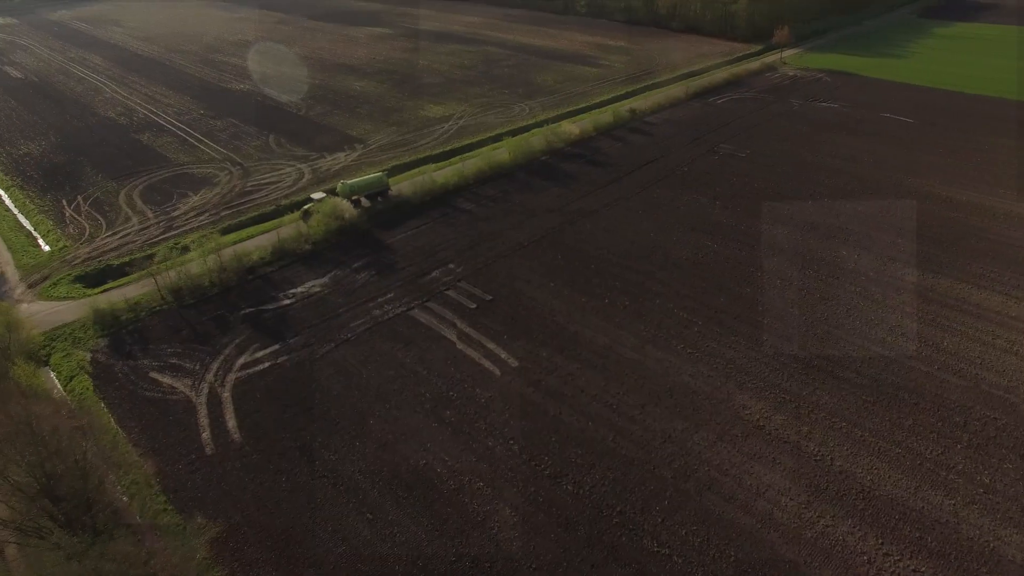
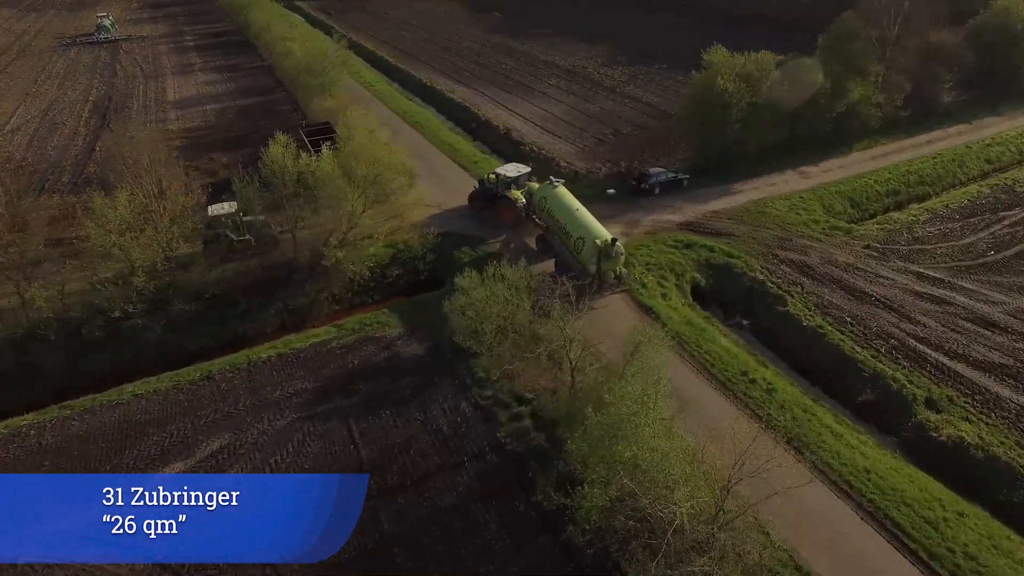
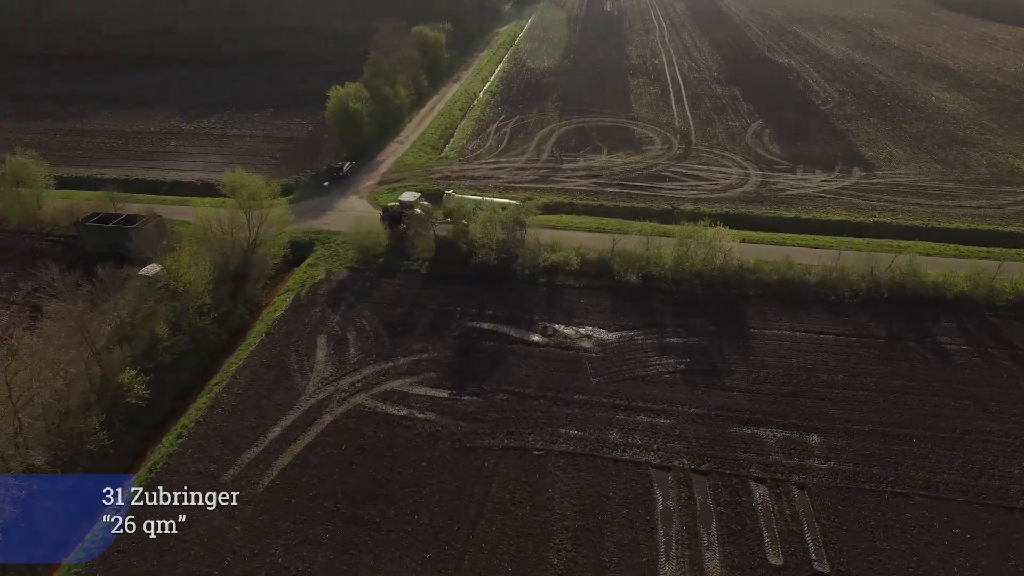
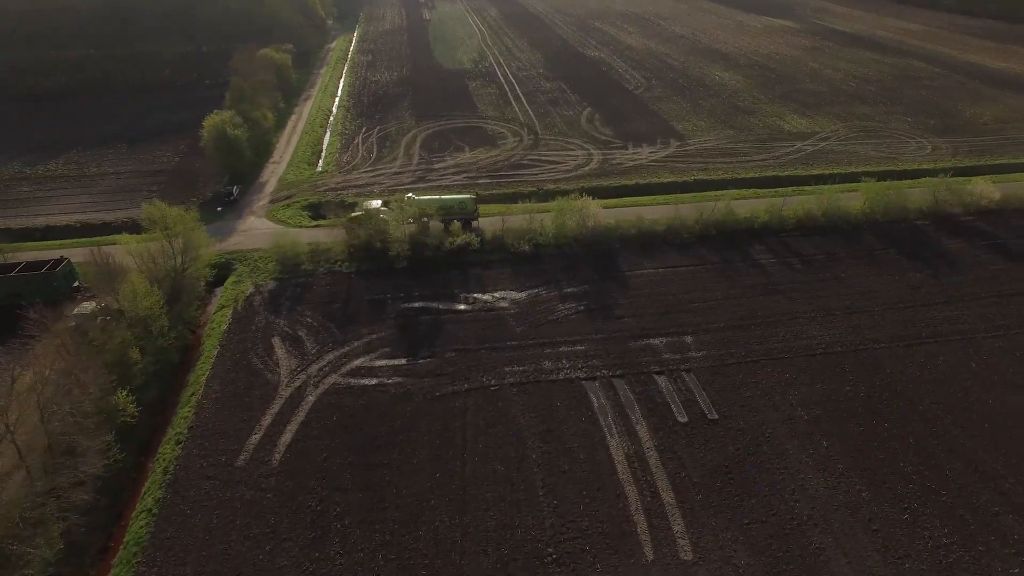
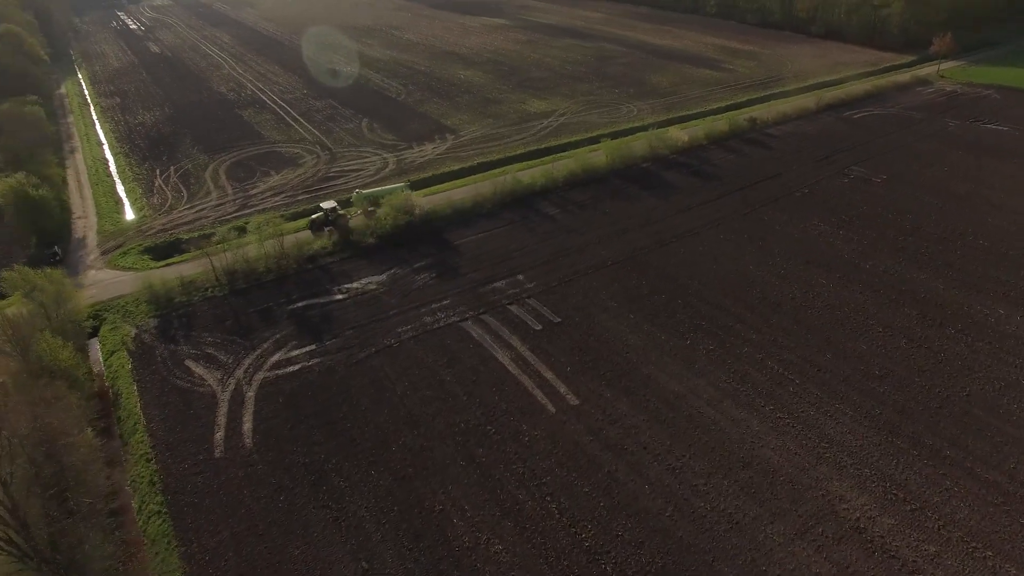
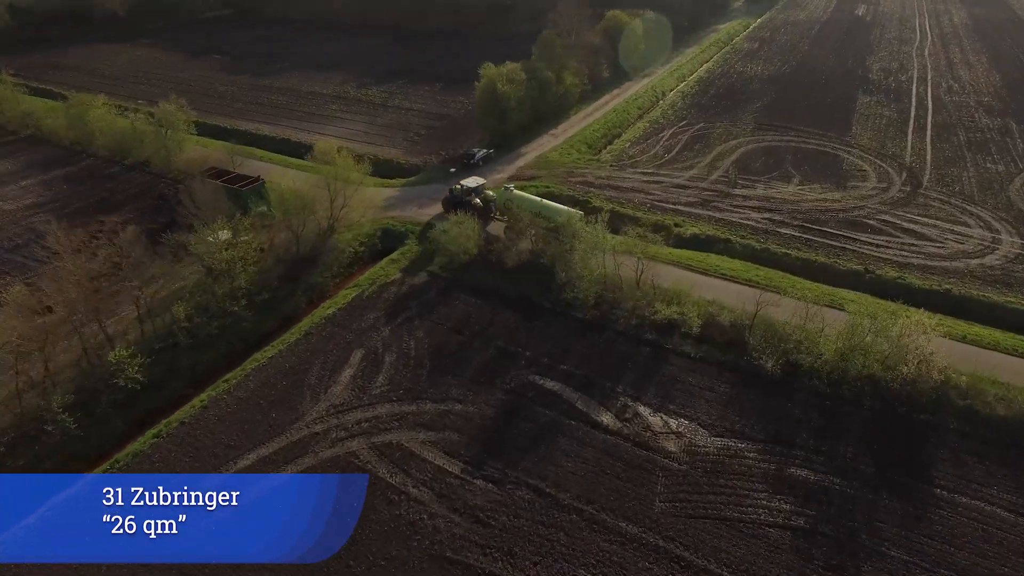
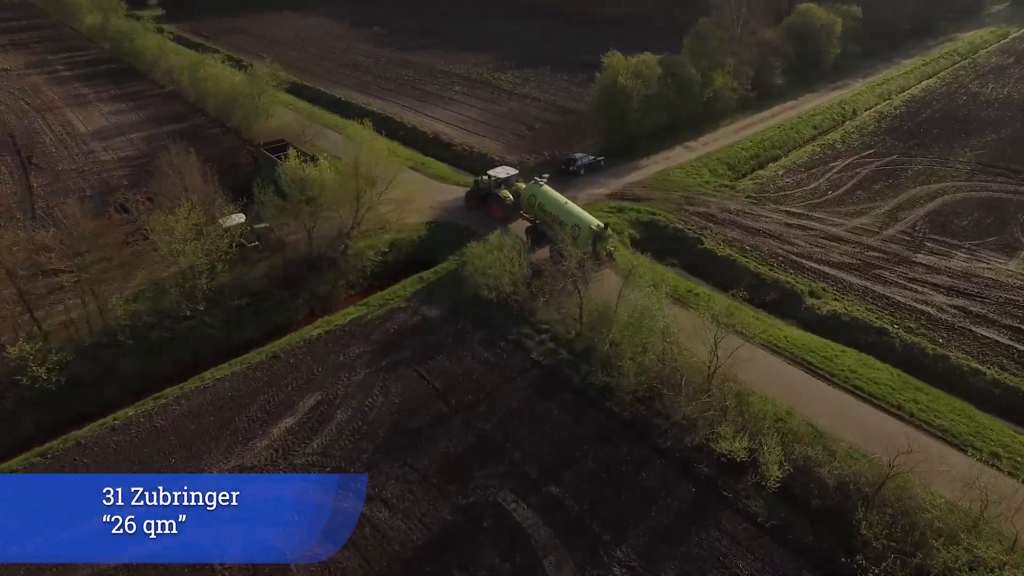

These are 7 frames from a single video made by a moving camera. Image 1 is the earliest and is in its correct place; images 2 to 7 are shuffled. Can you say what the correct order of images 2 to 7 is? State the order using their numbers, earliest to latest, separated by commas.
5, 4, 3, 6, 7, 2
